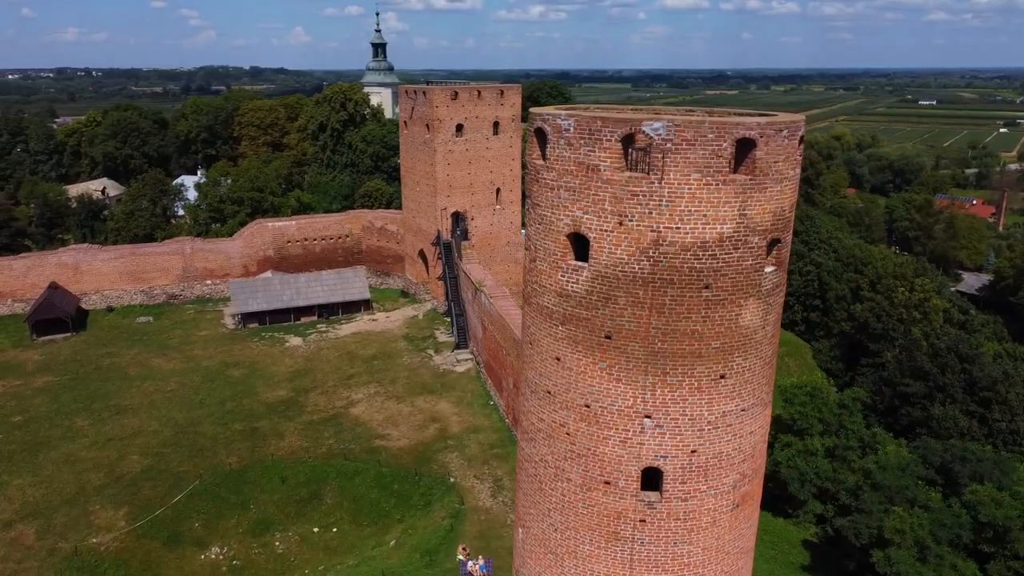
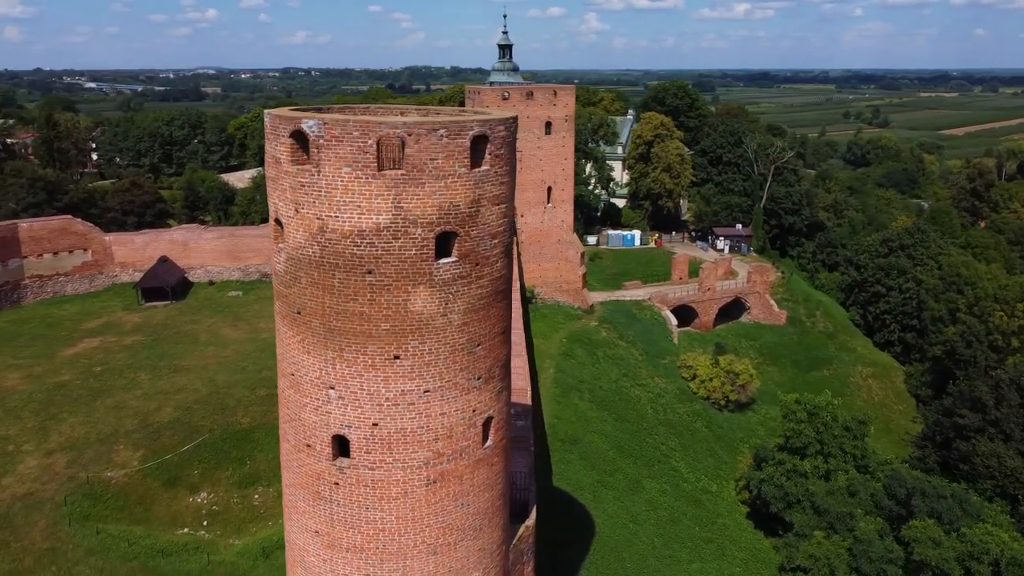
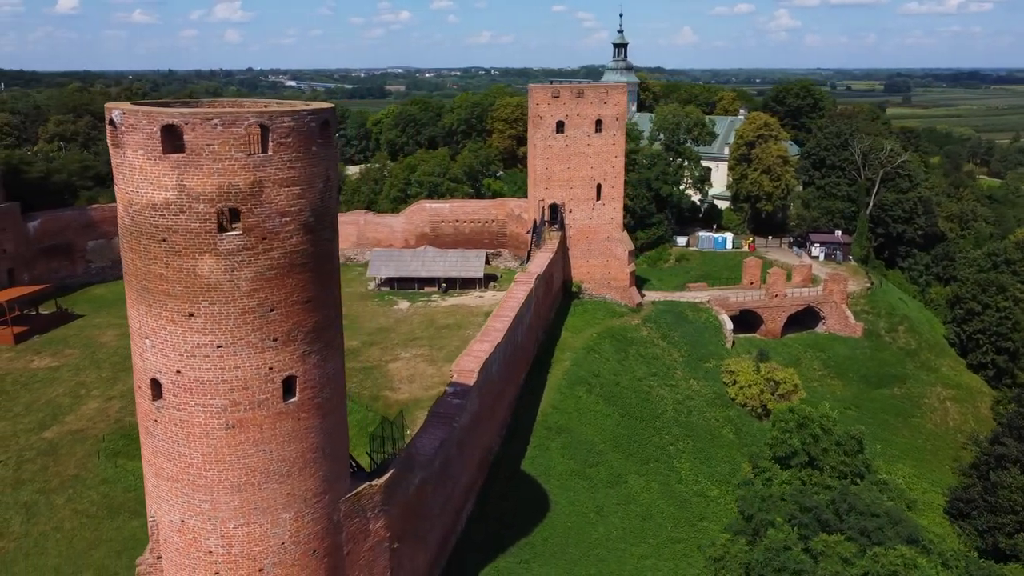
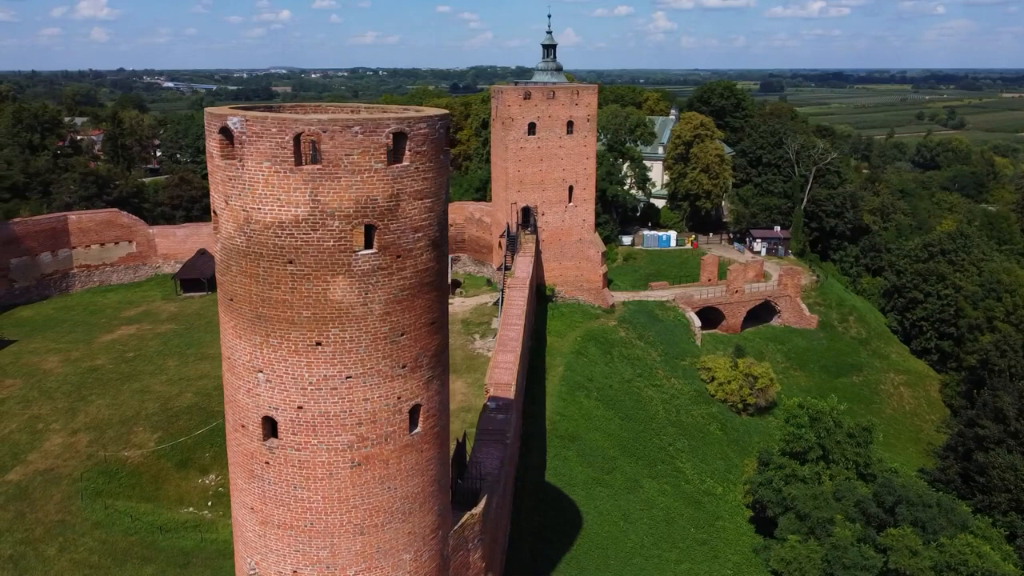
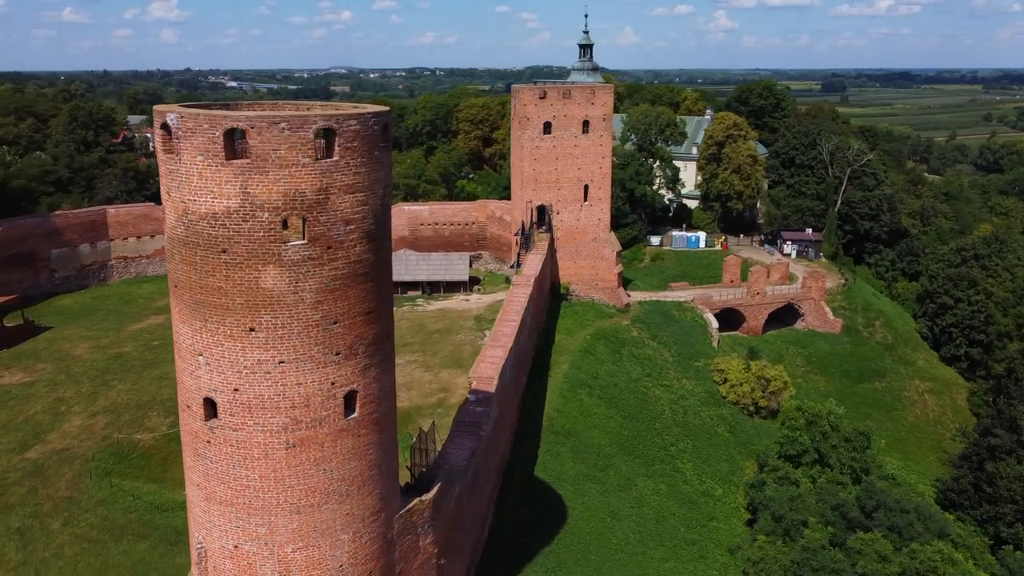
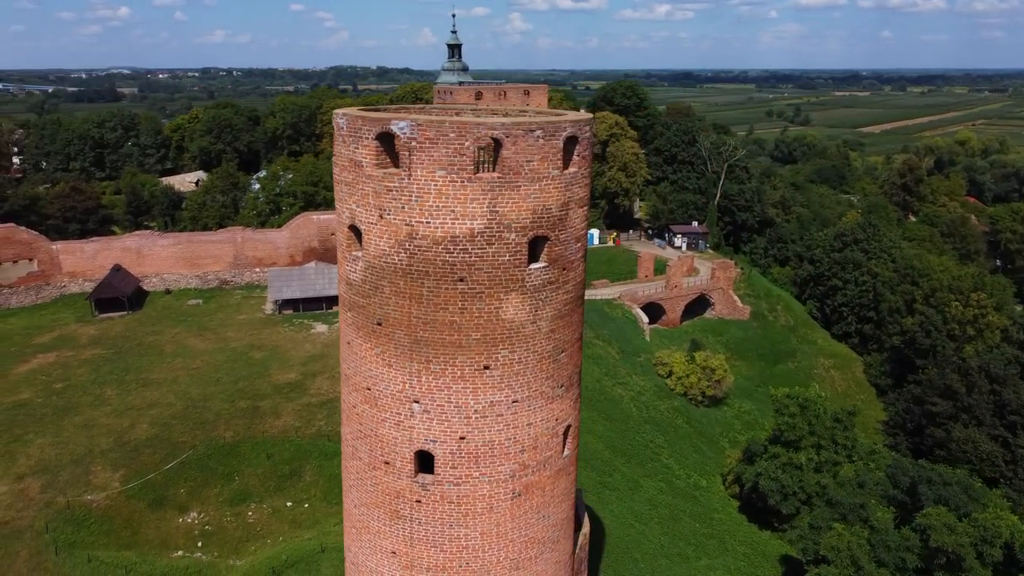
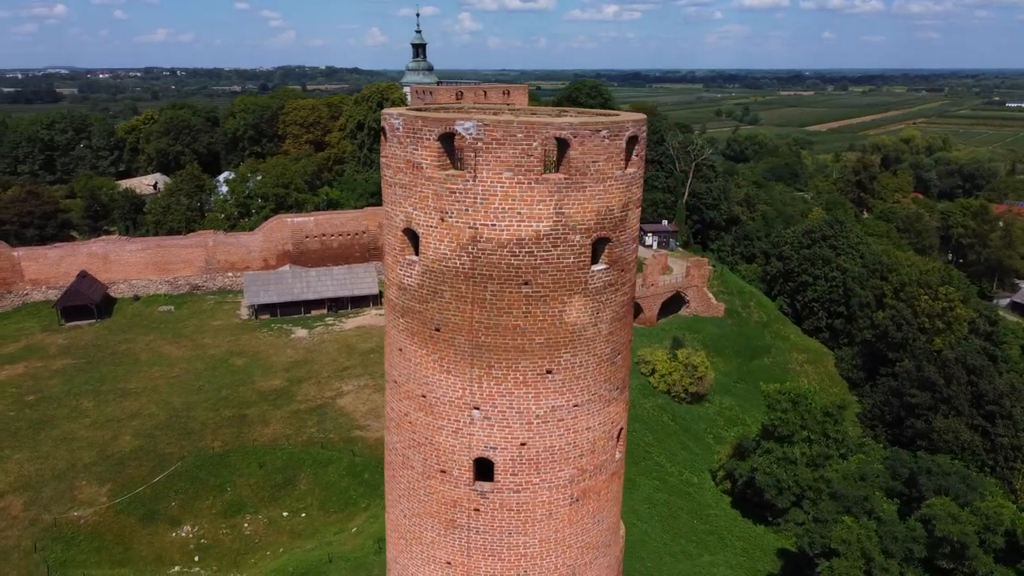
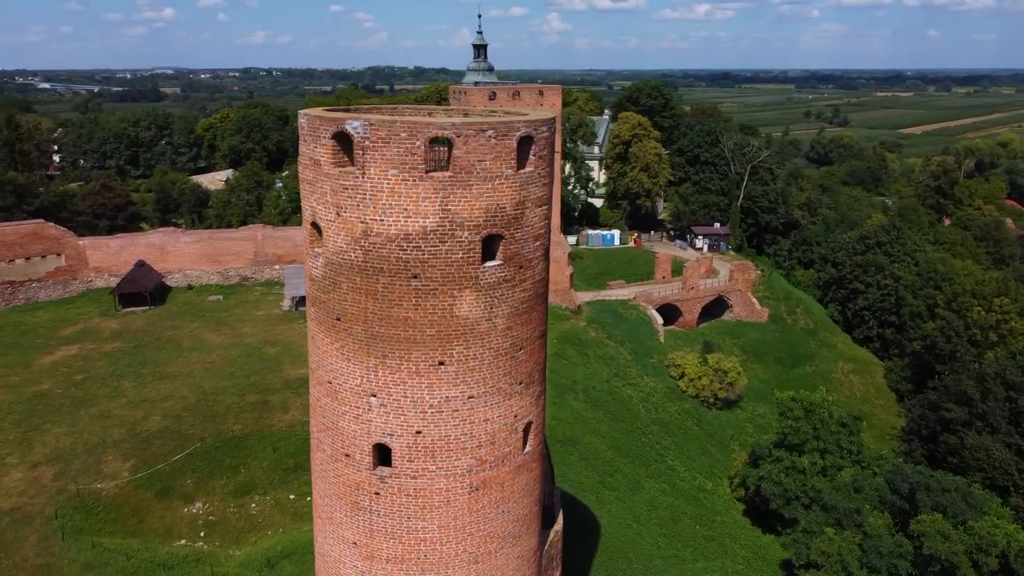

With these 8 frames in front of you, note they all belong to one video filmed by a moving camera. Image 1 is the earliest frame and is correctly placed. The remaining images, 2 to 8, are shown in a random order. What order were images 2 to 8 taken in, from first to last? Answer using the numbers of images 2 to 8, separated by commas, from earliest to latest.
7, 6, 8, 2, 4, 5, 3
